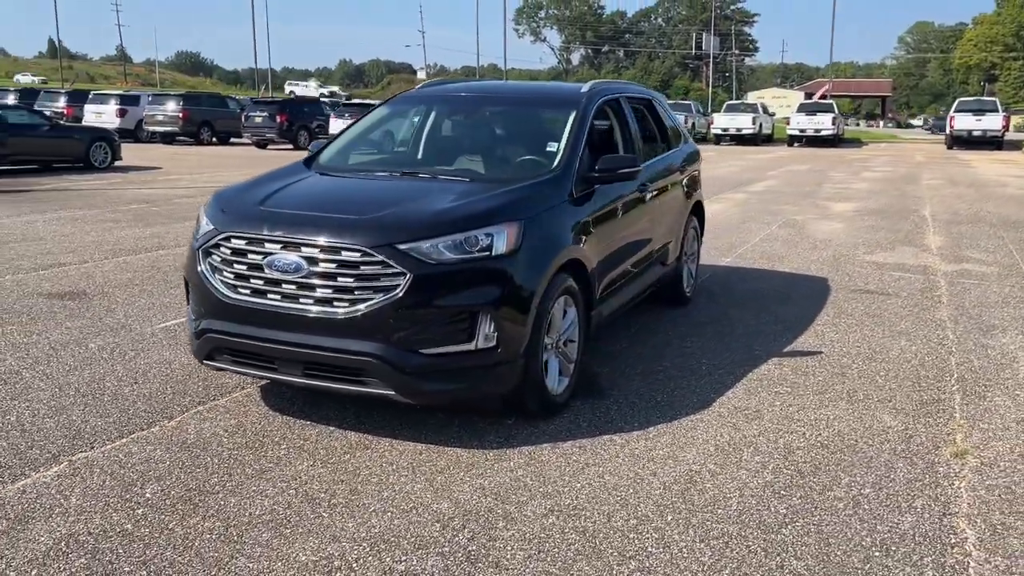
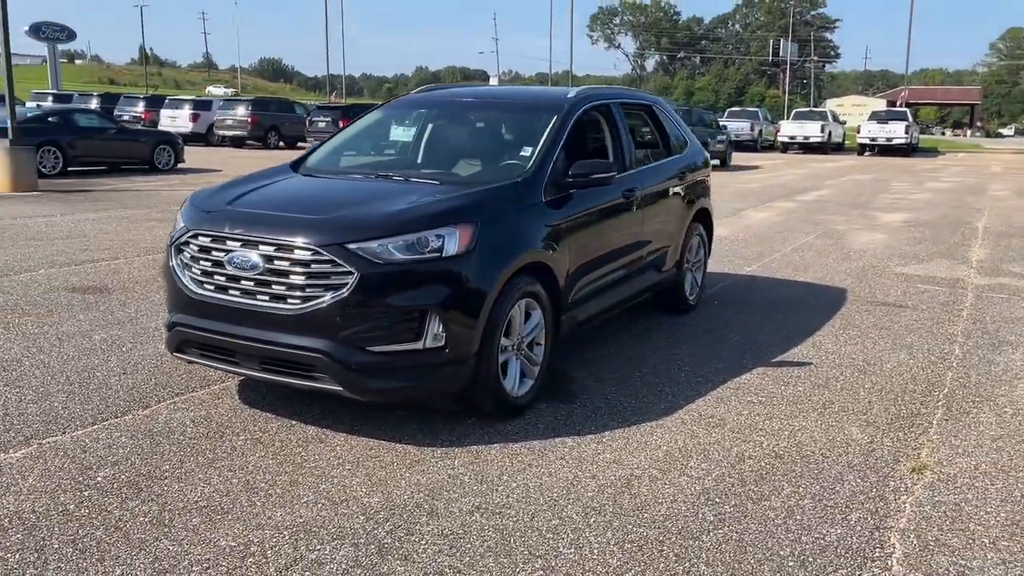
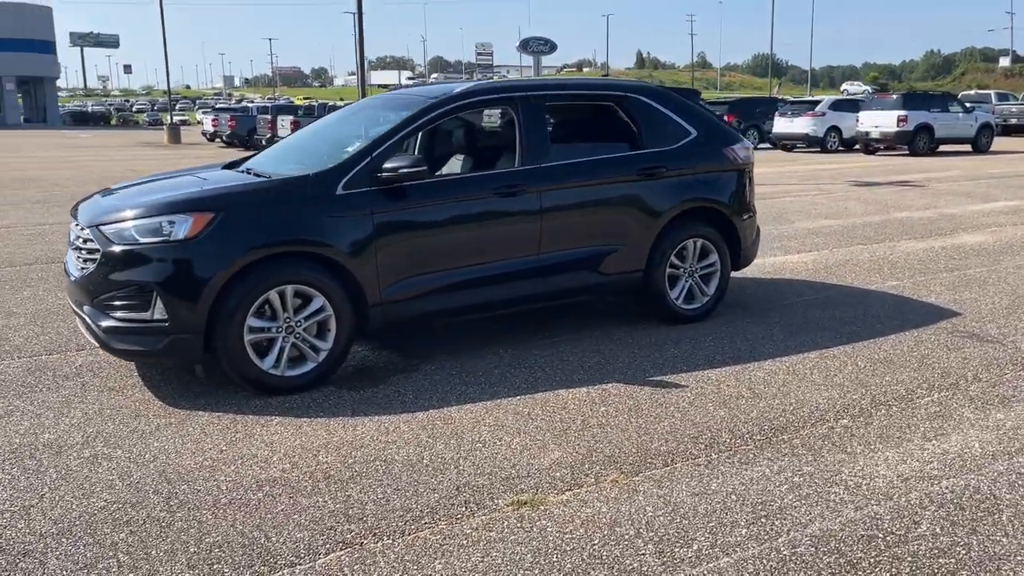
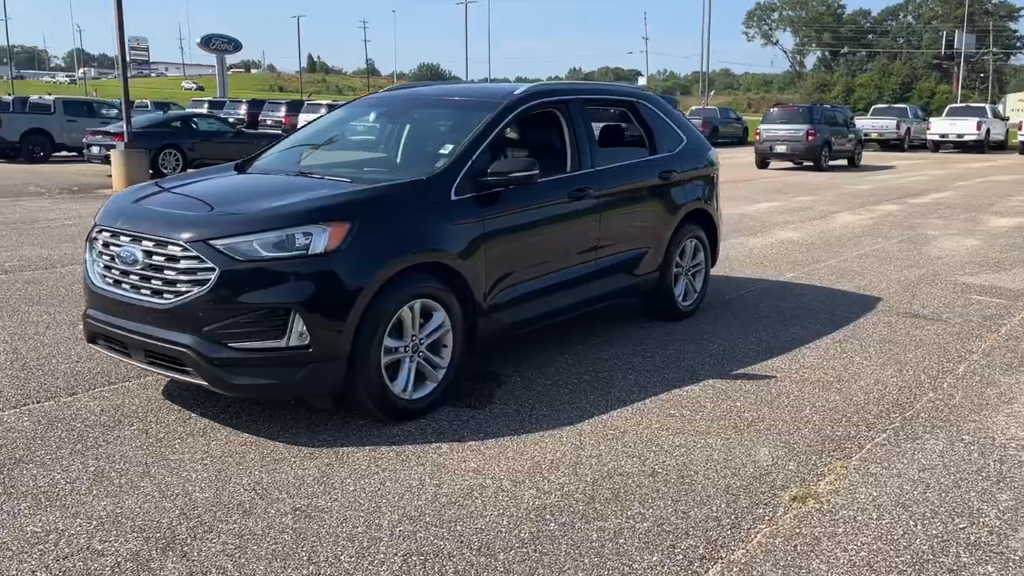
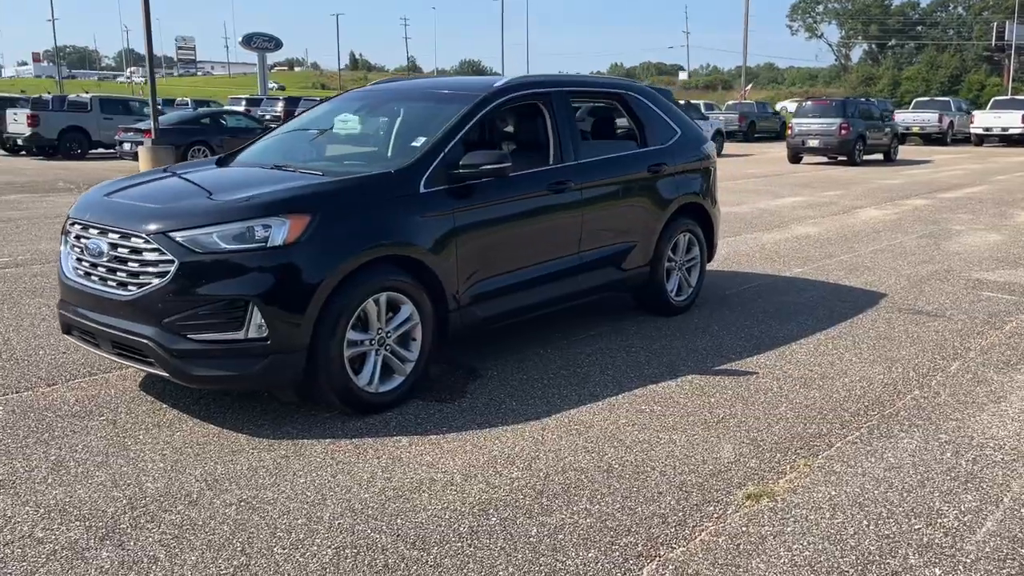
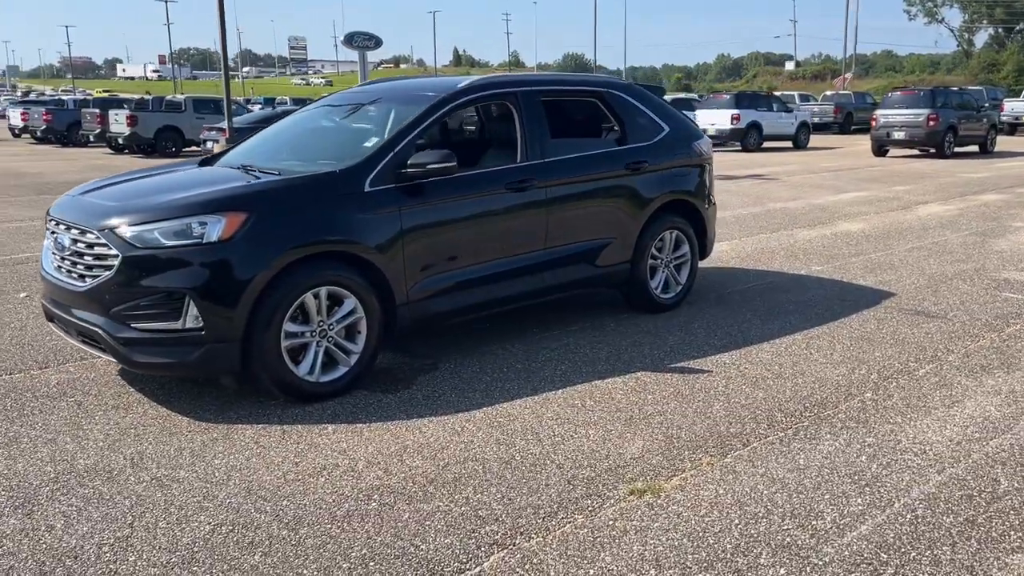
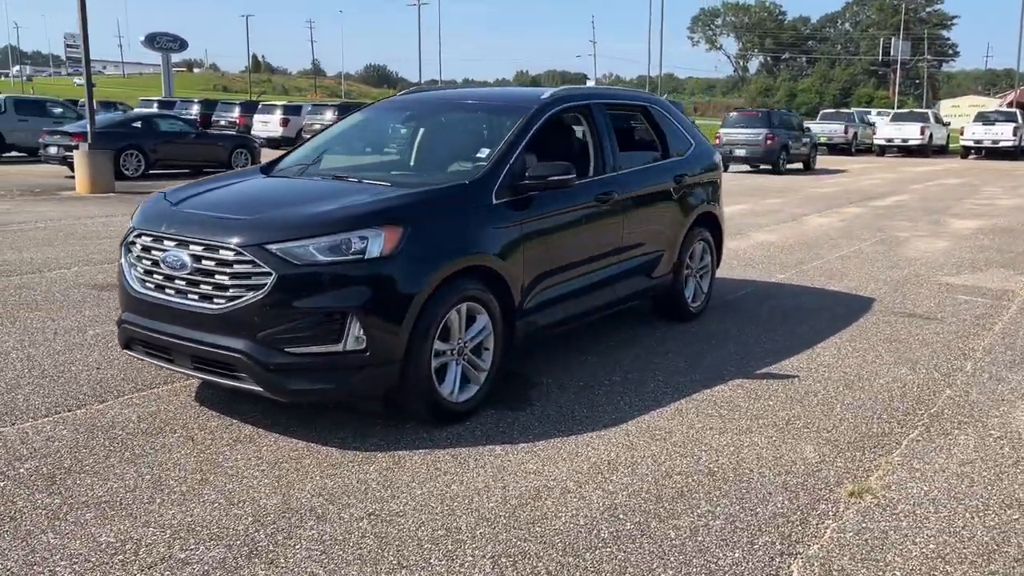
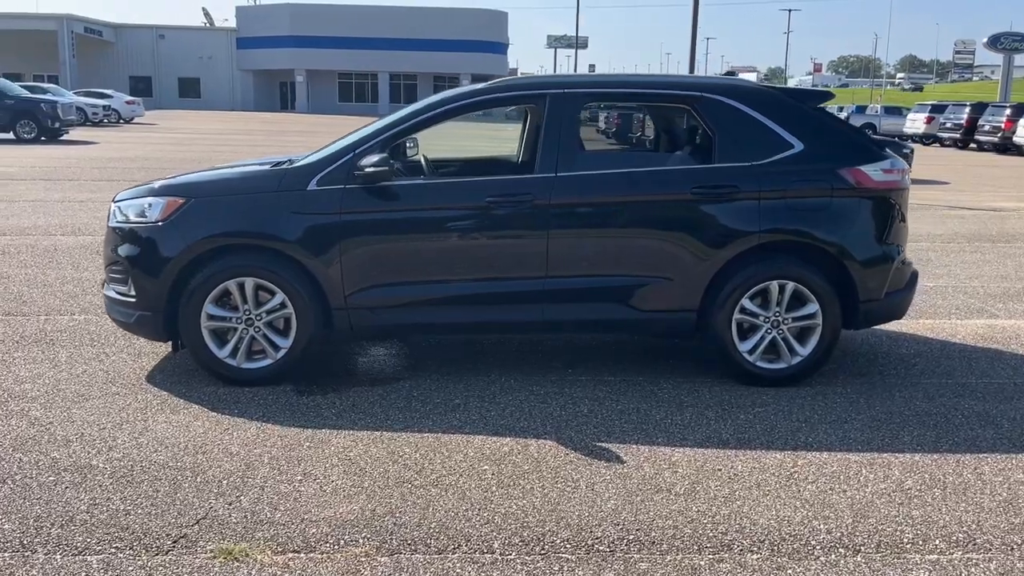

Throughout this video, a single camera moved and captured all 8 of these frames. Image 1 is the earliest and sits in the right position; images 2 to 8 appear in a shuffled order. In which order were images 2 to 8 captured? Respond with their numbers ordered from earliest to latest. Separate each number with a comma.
2, 7, 4, 5, 6, 3, 8
